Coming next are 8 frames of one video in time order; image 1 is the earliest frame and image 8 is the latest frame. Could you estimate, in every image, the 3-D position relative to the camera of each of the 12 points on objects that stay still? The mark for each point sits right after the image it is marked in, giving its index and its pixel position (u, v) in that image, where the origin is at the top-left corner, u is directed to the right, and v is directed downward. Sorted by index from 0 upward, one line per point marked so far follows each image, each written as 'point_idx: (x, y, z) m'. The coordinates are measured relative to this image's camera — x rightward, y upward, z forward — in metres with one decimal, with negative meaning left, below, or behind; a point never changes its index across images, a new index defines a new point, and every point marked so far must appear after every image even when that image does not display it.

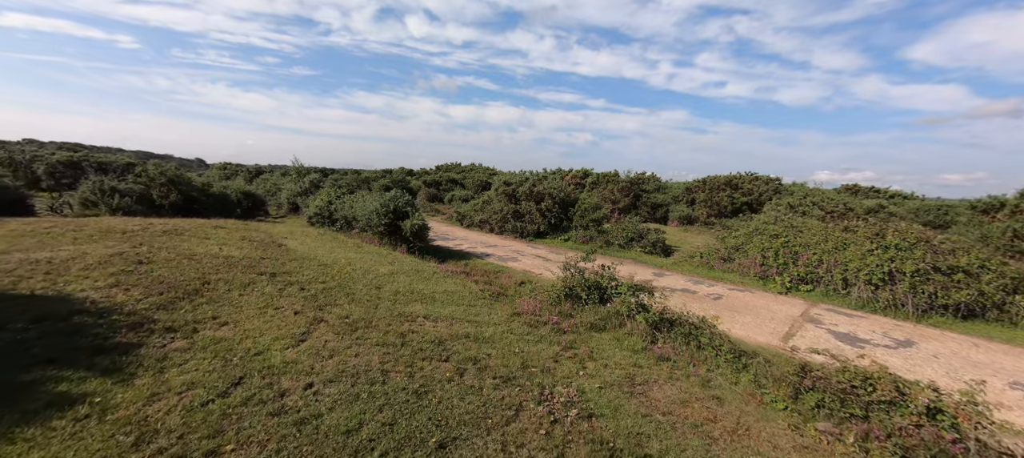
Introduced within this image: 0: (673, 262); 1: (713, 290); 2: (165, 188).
0: (+6.2, -1.3, +17.2) m
1: (+5.9, -1.9, +13.2) m
2: (-12.8, +1.5, +16.7) m
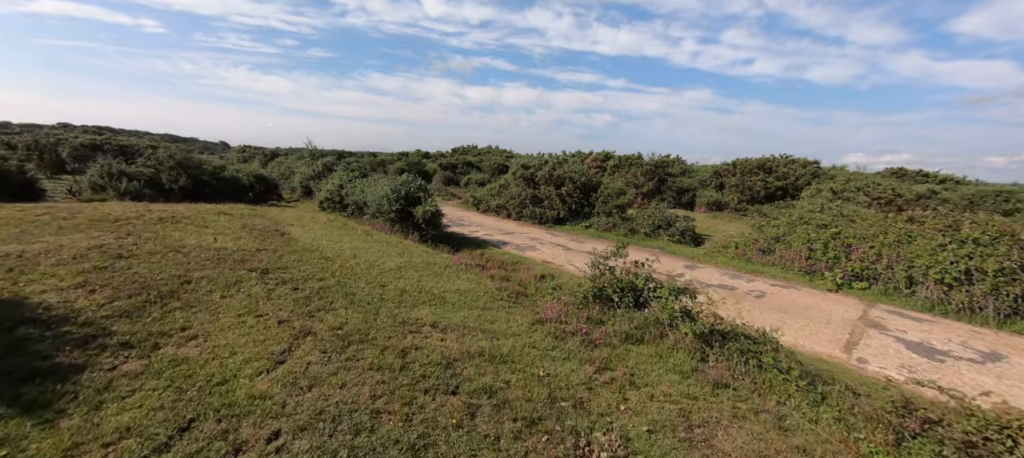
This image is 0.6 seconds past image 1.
0: (+6.9, -0.9, +16.0) m
1: (+6.5, -1.6, +12.0) m
2: (-12.0, +2.0, +16.1) m
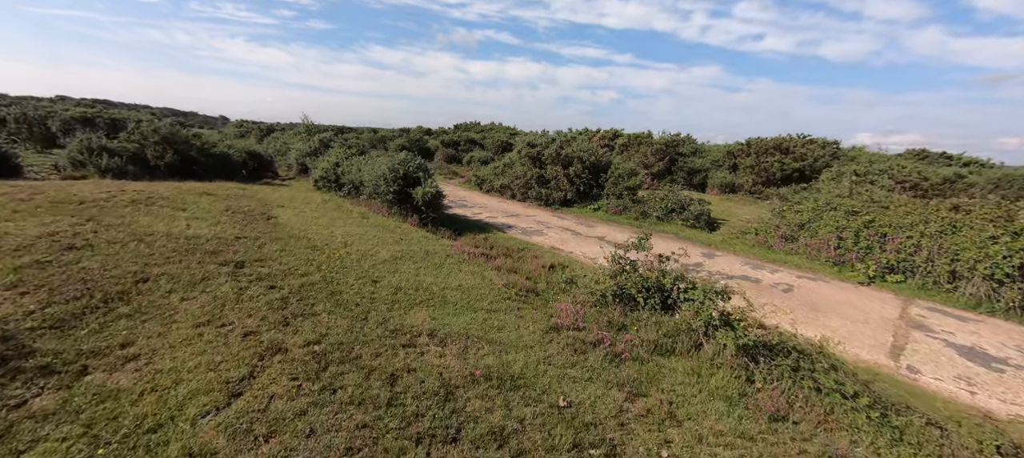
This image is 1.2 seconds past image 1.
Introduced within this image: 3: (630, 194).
0: (+7.1, -0.3, +15.1) m
1: (+6.6, -1.3, +11.2) m
2: (-11.8, +2.8, +15.2) m
3: (+4.7, +1.4, +17.9) m
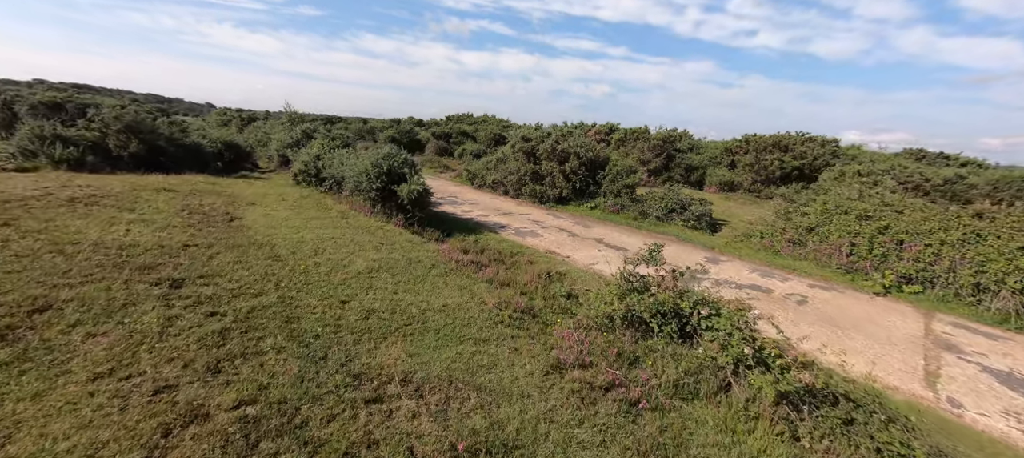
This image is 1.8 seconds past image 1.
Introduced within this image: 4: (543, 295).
0: (+6.8, -0.4, +14.3) m
1: (+6.4, -1.4, +10.4) m
2: (-12.0, +2.9, +14.0) m
3: (+4.4, +1.4, +17.0) m
4: (+0.5, -1.0, +6.8) m
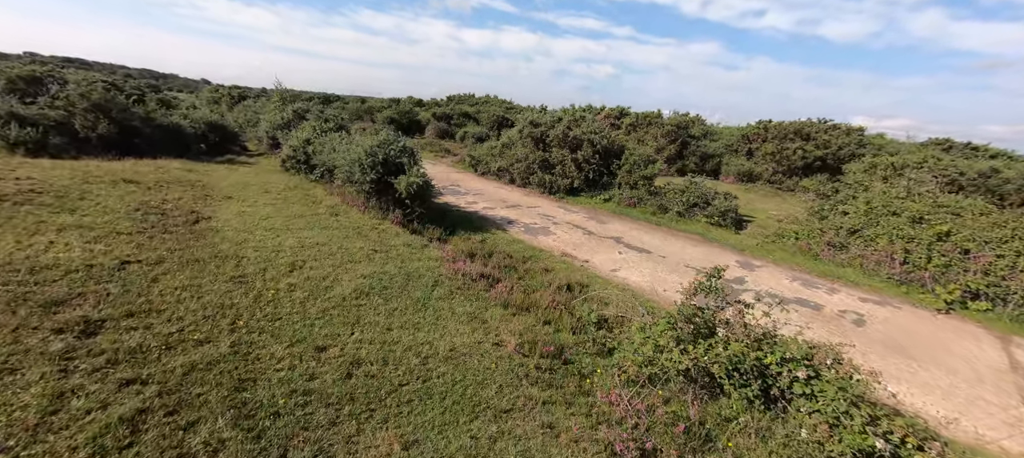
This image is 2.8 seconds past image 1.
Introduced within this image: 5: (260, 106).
0: (+7.1, -0.4, +13.1) m
1: (+6.7, -1.5, +9.2) m
2: (-11.7, +3.2, +12.6) m
3: (+4.7, +1.5, +15.7) m
4: (+0.8, -1.2, +5.6) m
5: (-11.1, +5.4, +20.0) m
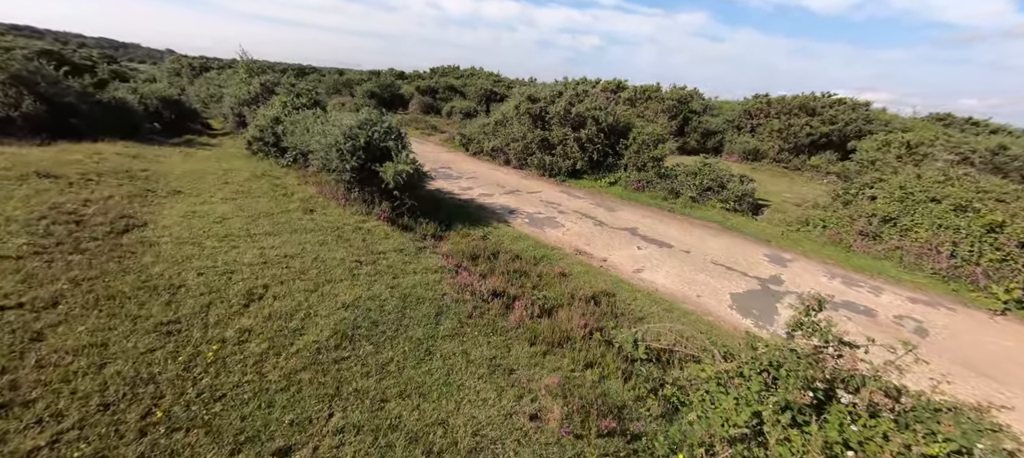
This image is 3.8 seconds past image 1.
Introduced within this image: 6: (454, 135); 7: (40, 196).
0: (+7.1, -0.1, +11.9) m
1: (+6.8, -1.4, +8.1) m
2: (-11.7, +3.3, +10.6) m
3: (+4.6, +2.0, +14.4) m
4: (+1.0, -1.3, +4.3) m
5: (-11.3, +5.9, +17.9) m
6: (-2.6, +4.1, +19.8) m
7: (-6.0, +0.4, +5.8) m
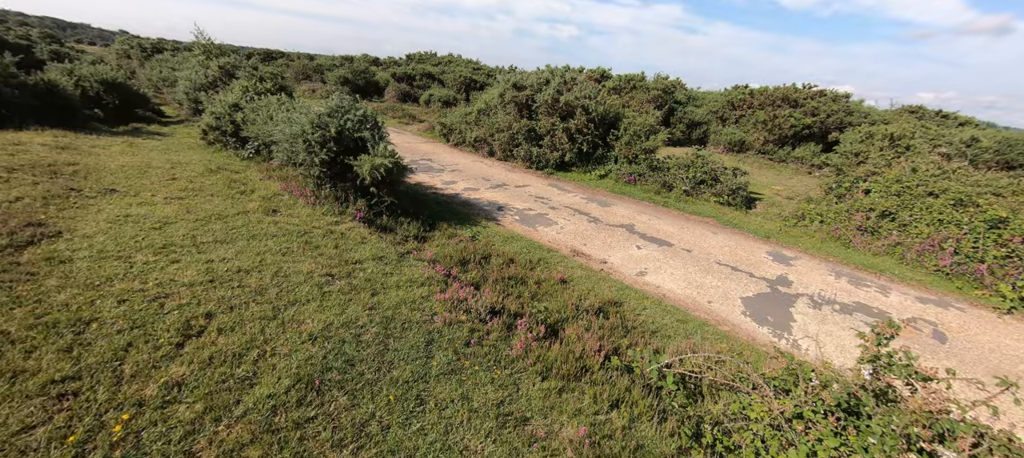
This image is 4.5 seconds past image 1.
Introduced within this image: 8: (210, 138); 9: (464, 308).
0: (+6.8, +0.1, +11.5) m
1: (+6.7, -1.4, +7.7) m
2: (-12.0, +3.2, +9.1) m
3: (+4.1, +2.2, +13.7) m
4: (+1.1, -1.4, +3.5) m
5: (-12.0, +6.0, +16.3) m
6: (-3.3, +4.3, +18.8) m
7: (-6.0, +0.3, +4.7) m
8: (-6.7, +2.0, +10.1) m
9: (-0.5, -0.8, +4.7) m
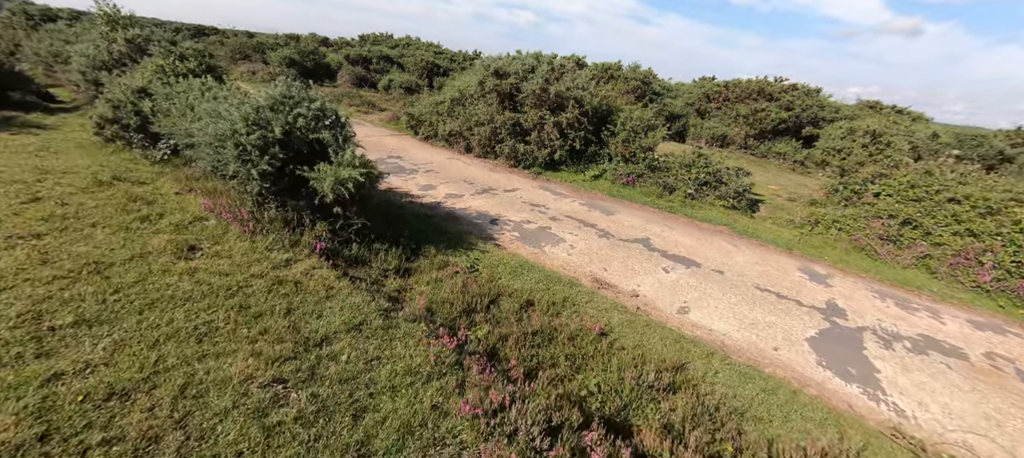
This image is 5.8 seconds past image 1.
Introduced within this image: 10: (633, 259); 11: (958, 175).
0: (+6.5, -0.2, +10.3) m
1: (+6.9, -1.7, +6.6) m
2: (-11.9, +2.7, +6.1) m
3: (+3.7, +2.0, +12.3) m
4: (+1.7, -1.9, +2.0) m
5: (-12.6, +5.7, +13.2) m
6: (-4.2, +4.2, +16.5) m
7: (-5.5, -0.2, +2.3) m
8: (-6.8, +1.6, +7.6) m
9: (0.0, -1.3, +2.9) m
10: (+1.9, -0.5, +7.5) m
11: (+11.0, +1.4, +10.7) m
